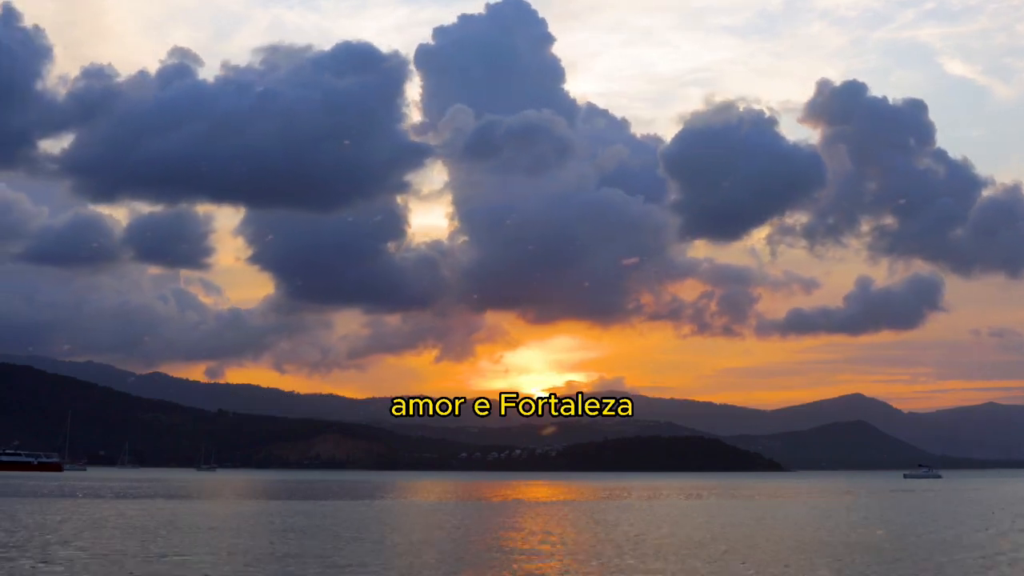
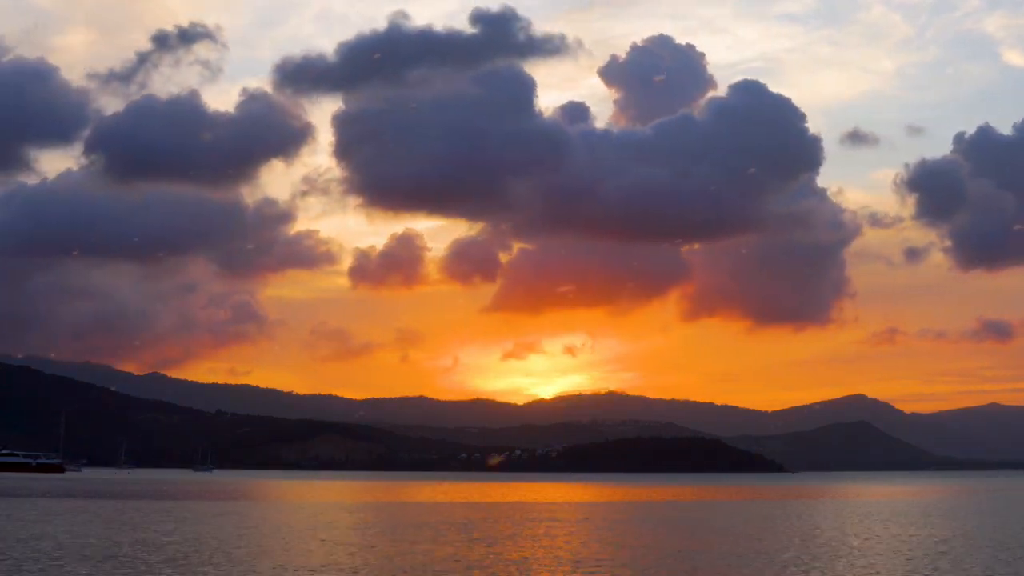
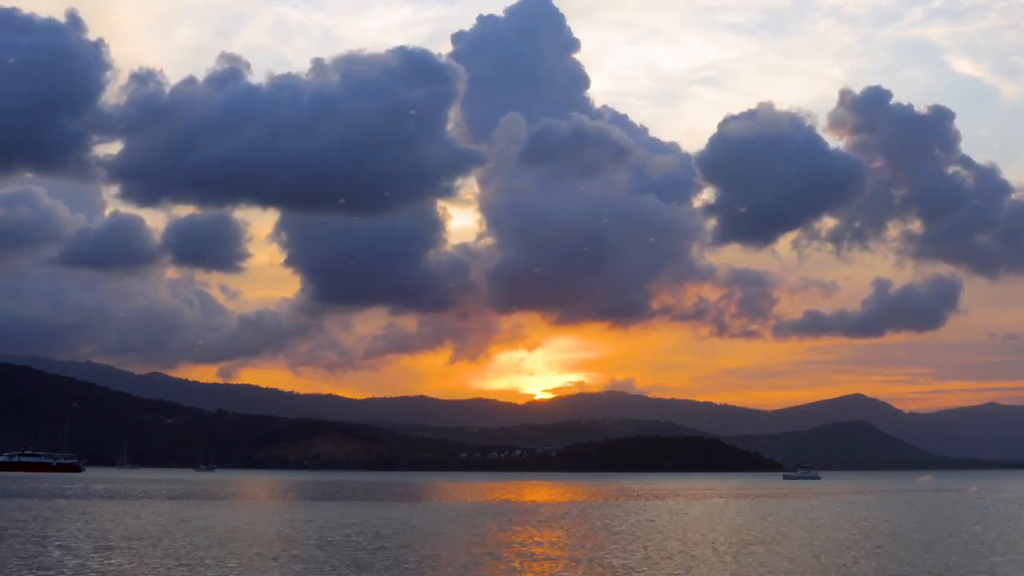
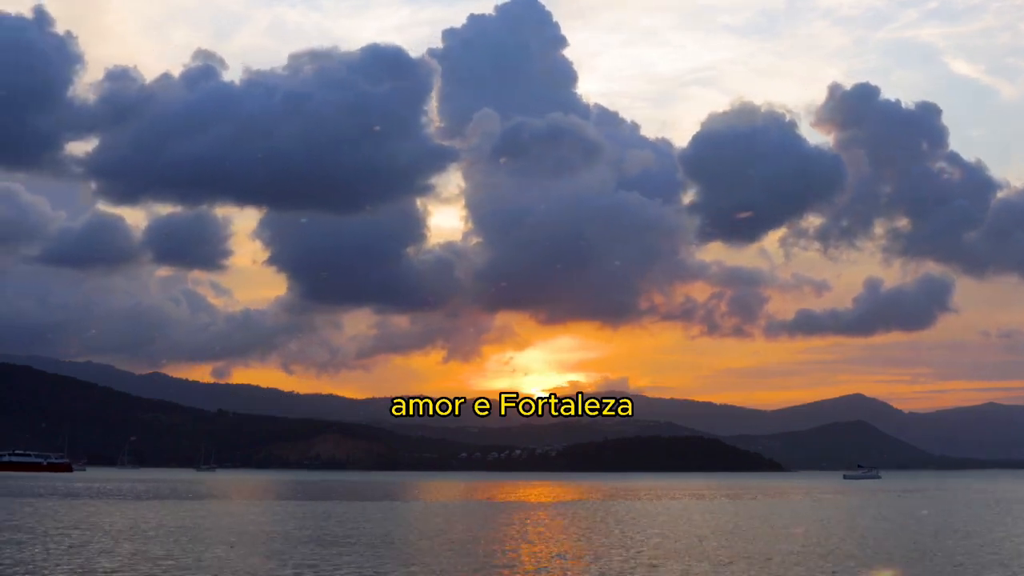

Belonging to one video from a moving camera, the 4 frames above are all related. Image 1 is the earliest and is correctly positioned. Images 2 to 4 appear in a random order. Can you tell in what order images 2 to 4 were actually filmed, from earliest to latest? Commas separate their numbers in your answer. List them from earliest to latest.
4, 3, 2
